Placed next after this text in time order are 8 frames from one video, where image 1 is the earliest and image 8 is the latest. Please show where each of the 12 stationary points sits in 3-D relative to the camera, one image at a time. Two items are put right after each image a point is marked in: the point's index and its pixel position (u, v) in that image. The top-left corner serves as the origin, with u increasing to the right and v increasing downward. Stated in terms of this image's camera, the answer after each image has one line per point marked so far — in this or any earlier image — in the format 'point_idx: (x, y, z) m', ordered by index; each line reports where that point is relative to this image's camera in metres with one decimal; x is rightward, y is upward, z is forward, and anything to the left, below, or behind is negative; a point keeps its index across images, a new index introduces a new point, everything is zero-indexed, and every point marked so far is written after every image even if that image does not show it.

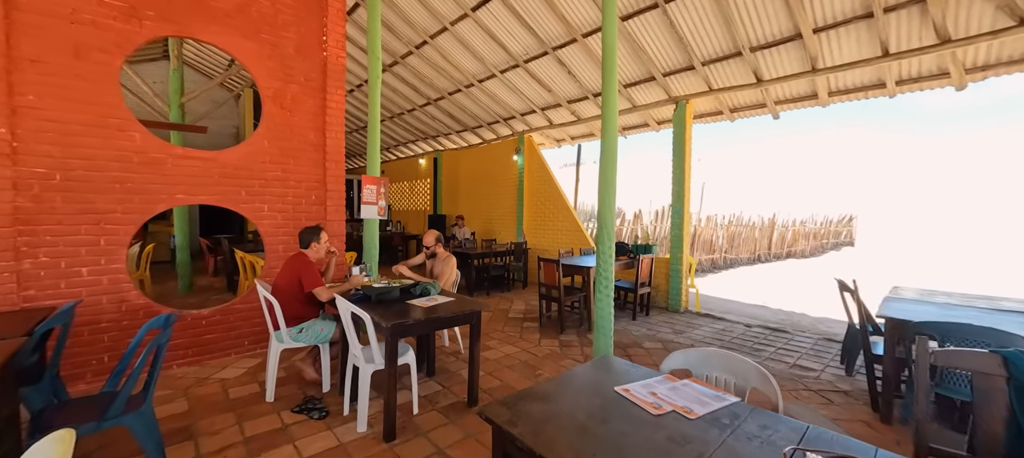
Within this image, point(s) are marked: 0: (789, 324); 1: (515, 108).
0: (+3.8, -1.3, +5.1) m
1: (0.0, +2.3, +7.0) m
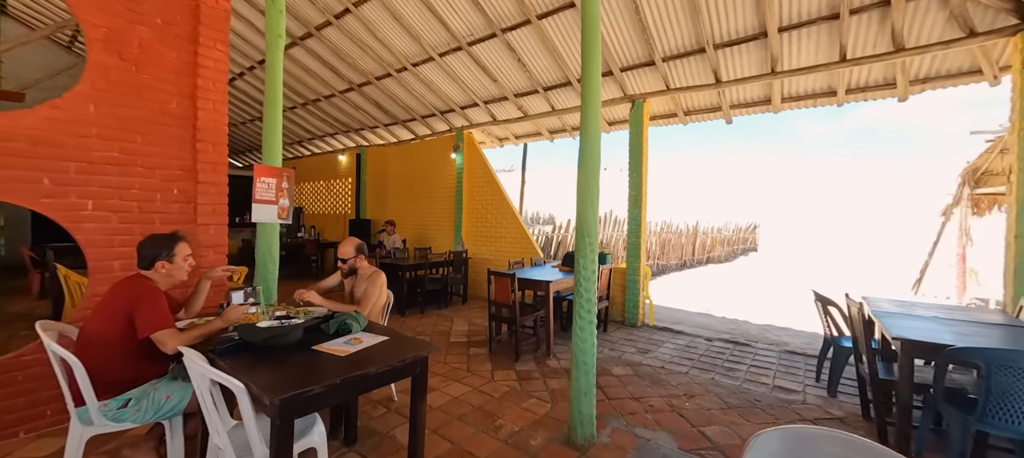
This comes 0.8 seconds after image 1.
0: (+3.1, -1.4, +5.0) m
1: (-1.0, +2.2, +6.2) m
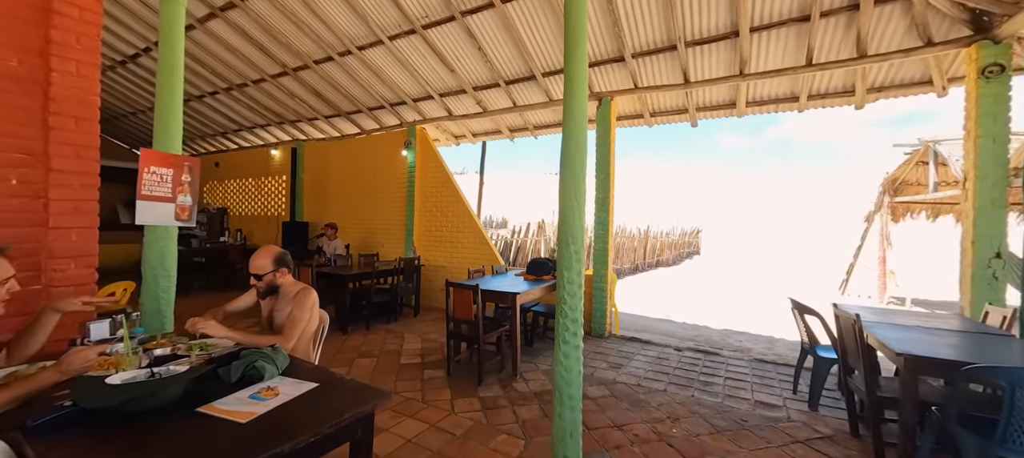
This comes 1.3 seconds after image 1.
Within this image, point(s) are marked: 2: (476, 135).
0: (+2.5, -1.5, +4.9) m
1: (-1.6, +2.1, +5.6) m
2: (-0.6, +1.6, +6.3) m
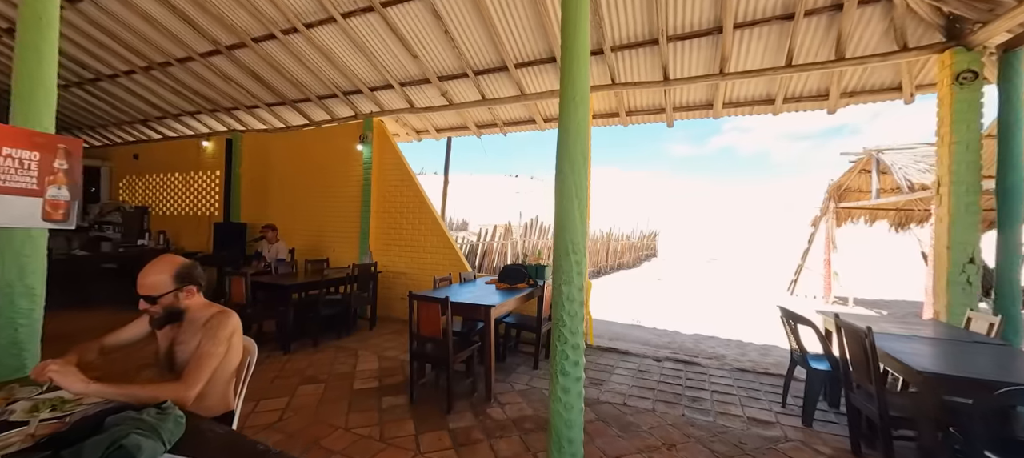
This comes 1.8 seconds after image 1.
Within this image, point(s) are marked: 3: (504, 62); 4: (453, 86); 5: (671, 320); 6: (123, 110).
0: (+2.2, -1.5, +4.7) m
1: (-2.1, +2.0, +5.0) m
2: (-1.1, +1.6, +5.8) m
3: (-0.1, +1.9, +4.3) m
4: (-0.8, +1.9, +4.9) m
5: (+3.0, -1.7, +7.0) m
6: (-7.3, +2.2, +6.9) m
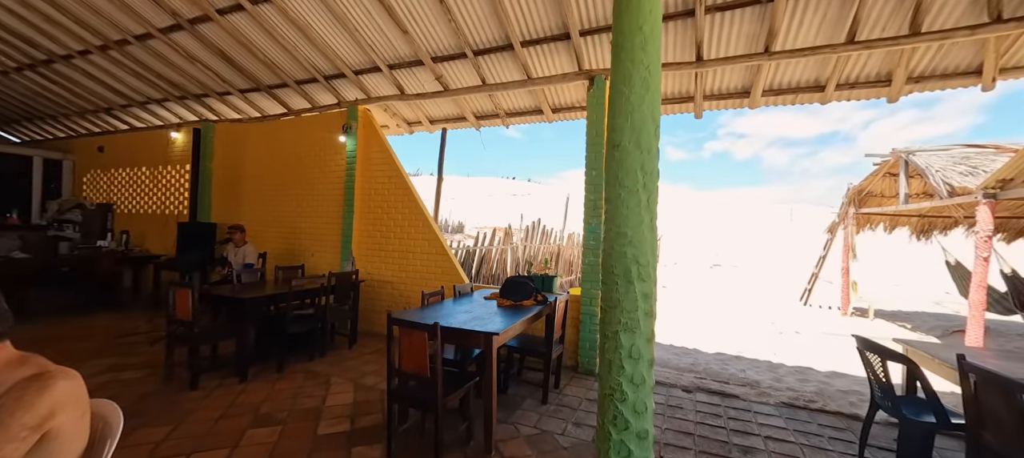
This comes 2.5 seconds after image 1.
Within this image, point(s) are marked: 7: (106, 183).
0: (+2.2, -1.6, +4.1) m
1: (-2.0, +2.0, +4.4) m
2: (-1.1, +1.5, +5.2) m
3: (0.0, +1.9, +3.7) m
4: (-0.7, +1.8, +4.2) m
5: (+3.0, -1.8, +6.4) m
6: (-7.3, +2.2, +6.3) m
7: (-7.9, +0.9, +7.2) m
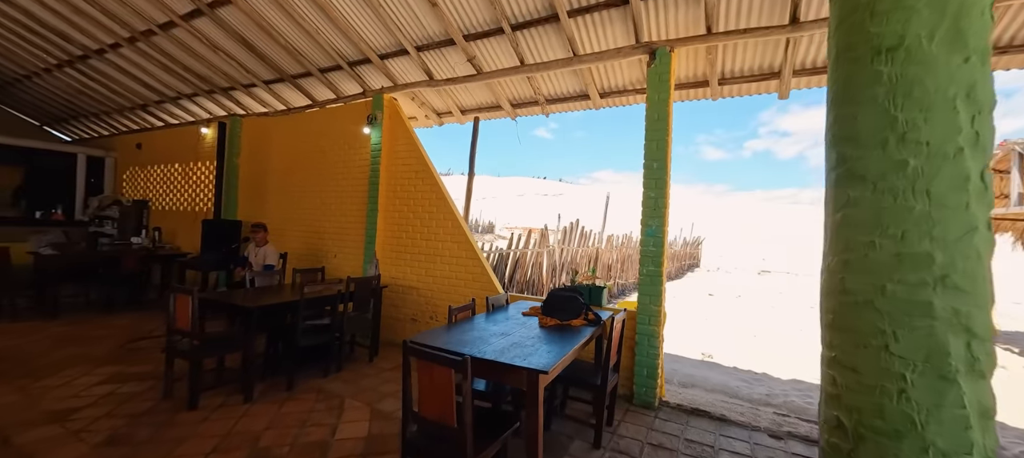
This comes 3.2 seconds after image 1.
0: (+2.5, -1.6, +3.4) m
1: (-1.6, +2.0, +4.0) m
2: (-0.6, +1.5, +4.7) m
3: (+0.4, +1.9, +3.1) m
4: (-0.3, +1.8, +3.7) m
5: (+3.6, -1.9, +5.6) m
6: (-6.7, +2.3, +6.3) m
7: (-7.3, +1.0, +7.3) m
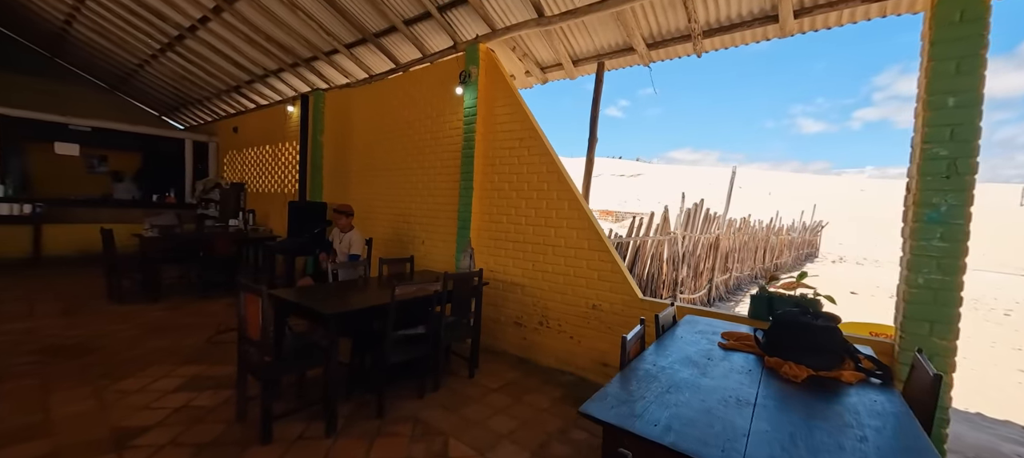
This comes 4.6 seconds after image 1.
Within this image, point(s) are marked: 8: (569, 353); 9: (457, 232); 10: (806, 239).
0: (+3.5, -1.5, +2.0) m
1: (-0.4, +2.2, +3.1) m
2: (+0.6, +1.7, +3.7) m
3: (+1.3, +2.0, +2.0) m
4: (+0.8, +2.0, +2.7) m
5: (+4.9, -1.7, +4.0) m
6: (-5.0, +2.6, +6.3) m
7: (-5.5, +1.3, +7.4) m
8: (+0.5, -1.0, +3.1) m
9: (-0.6, 0.0, +3.7) m
10: (+10.1, -0.4, +12.5) m
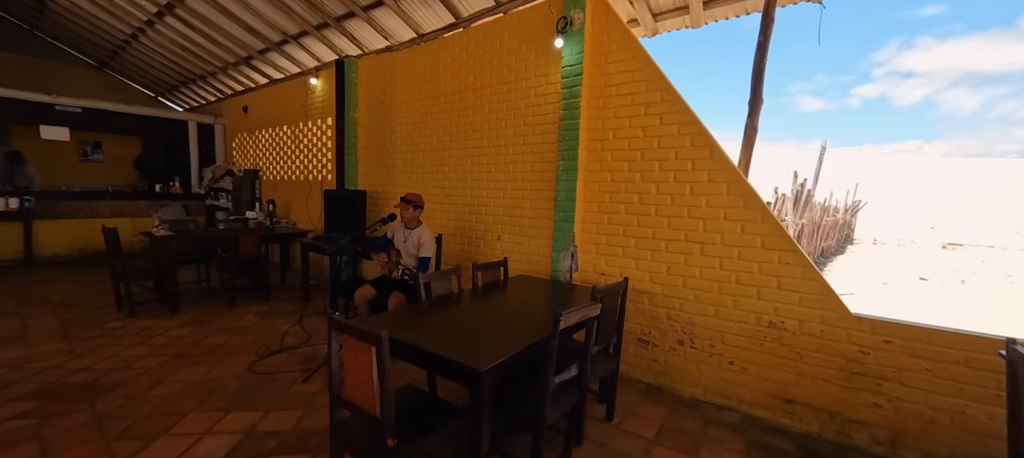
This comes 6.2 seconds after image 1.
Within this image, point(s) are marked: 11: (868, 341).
0: (+4.4, -1.5, +1.3) m
1: (+0.4, +2.2, +2.3) m
2: (+1.5, +1.8, +2.9) m
3: (+2.2, +2.0, +1.1) m
4: (+1.6, +2.0, +1.8) m
5: (+5.8, -1.5, +3.3) m
6: (-4.2, +2.7, +5.4) m
7: (-4.6, +1.5, +6.6) m
8: (+1.4, -1.0, +2.4) m
9: (+0.3, 0.0, +3.0) m
10: (+10.9, +0.3, +11.8) m
11: (+1.9, -0.6, +2.0) m
